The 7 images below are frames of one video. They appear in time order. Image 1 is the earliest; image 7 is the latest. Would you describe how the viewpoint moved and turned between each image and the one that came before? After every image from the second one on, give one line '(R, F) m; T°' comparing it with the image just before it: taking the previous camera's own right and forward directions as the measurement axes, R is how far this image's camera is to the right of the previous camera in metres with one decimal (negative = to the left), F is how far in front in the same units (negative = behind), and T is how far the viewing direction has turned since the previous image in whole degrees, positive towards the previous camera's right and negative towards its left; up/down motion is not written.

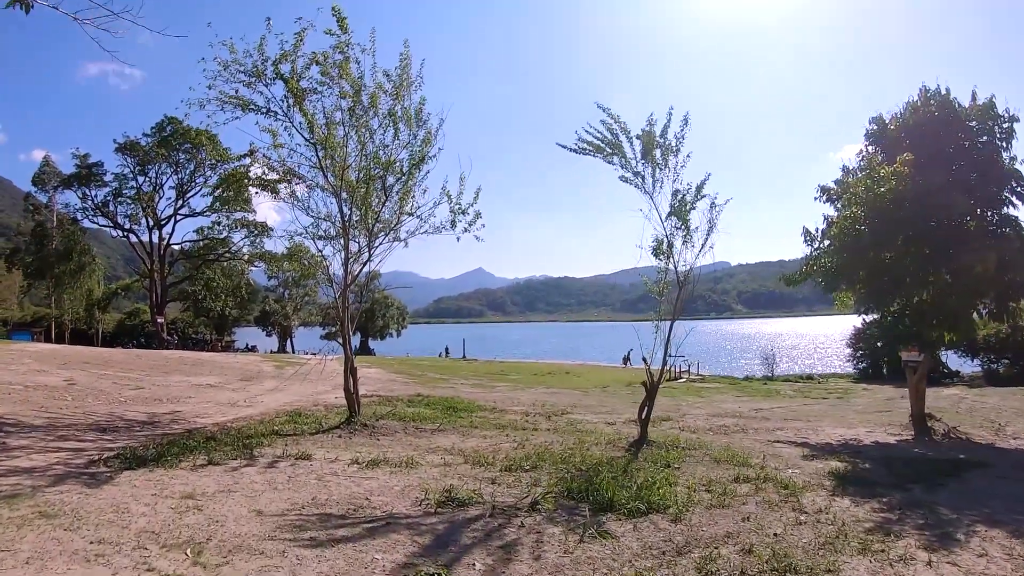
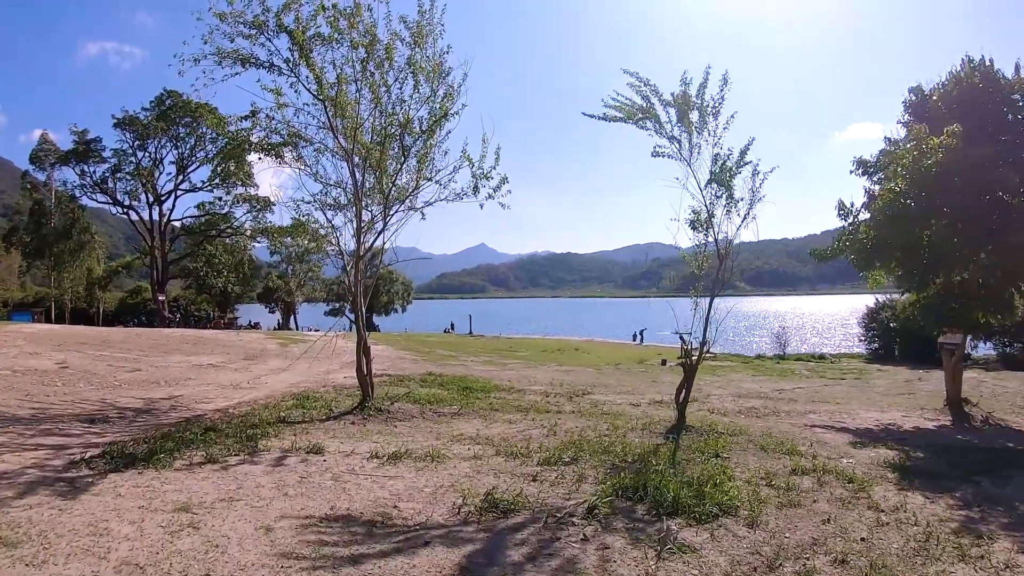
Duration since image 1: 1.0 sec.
(-0.4, +0.9) m; 0°
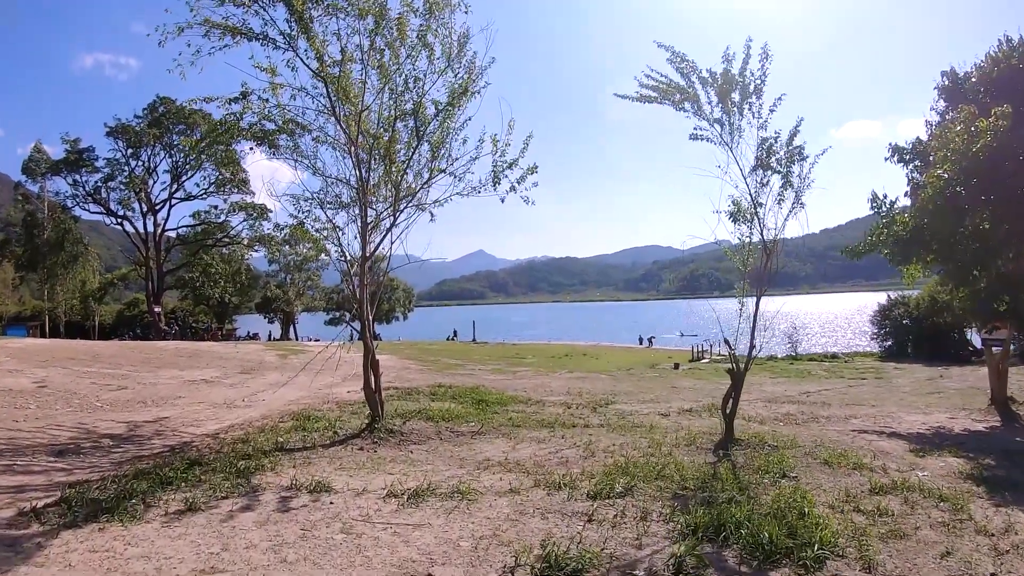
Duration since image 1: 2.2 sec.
(-0.4, +1.1) m; 0°
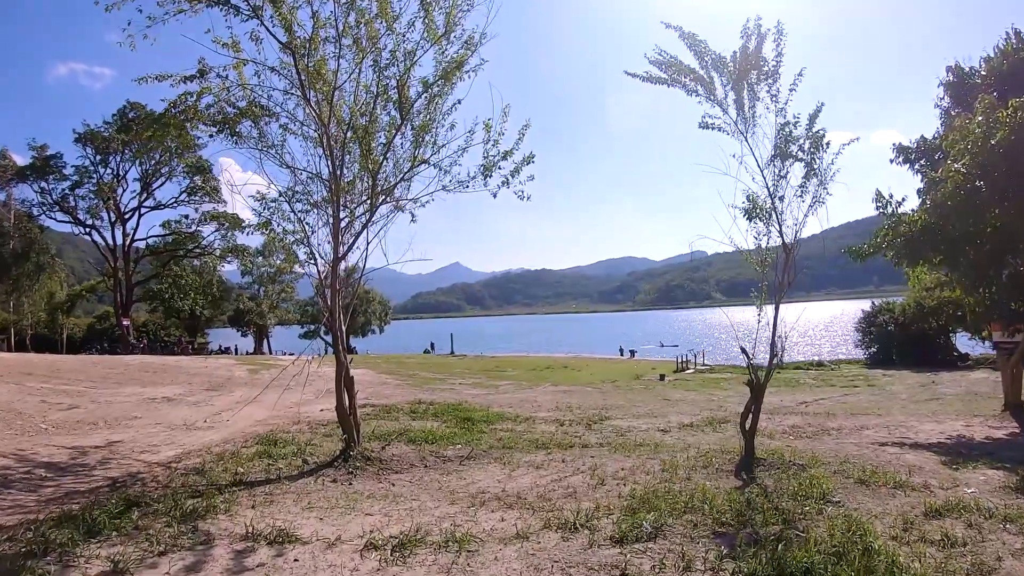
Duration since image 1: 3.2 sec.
(-0.2, +1.1) m; +2°
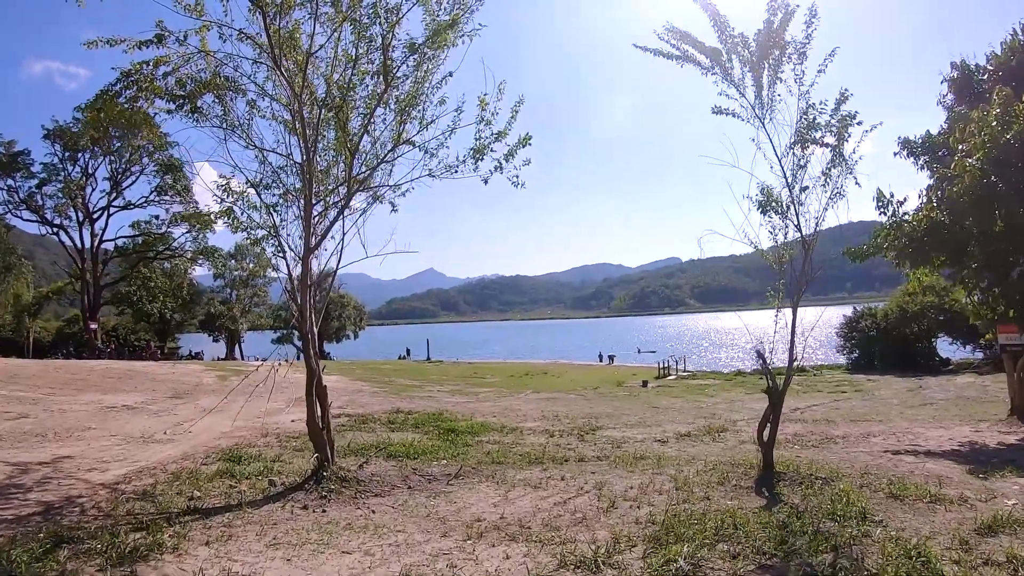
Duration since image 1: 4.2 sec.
(-0.2, +0.9) m; +2°
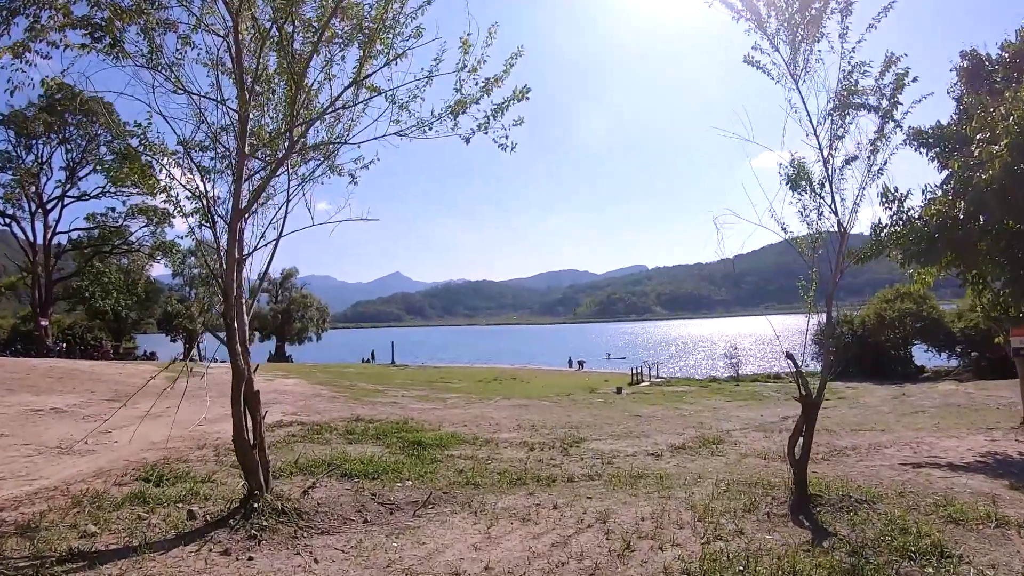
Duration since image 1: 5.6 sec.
(-0.2, +1.4) m; +3°
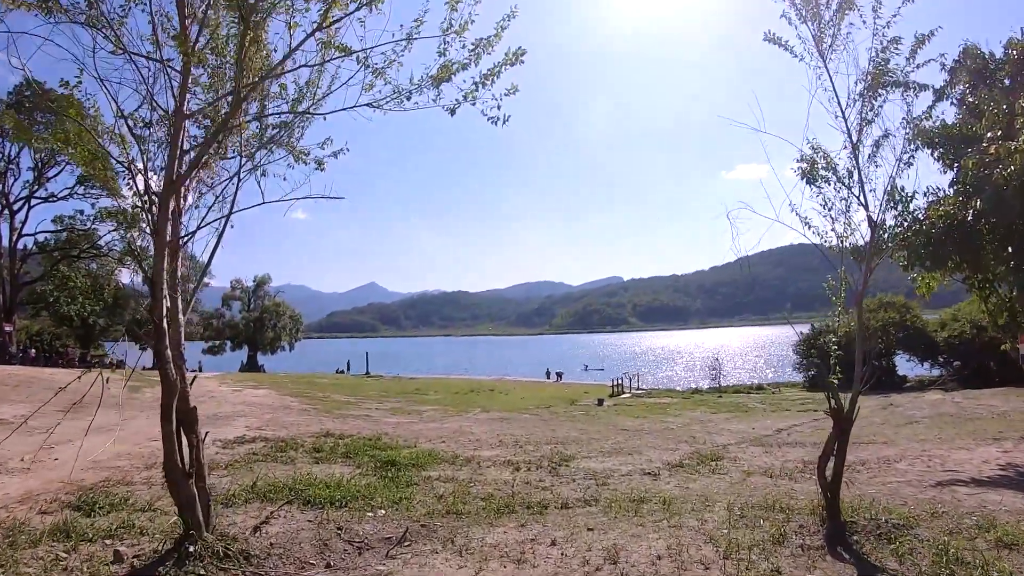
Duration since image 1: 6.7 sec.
(-0.1, +0.9) m; +2°
